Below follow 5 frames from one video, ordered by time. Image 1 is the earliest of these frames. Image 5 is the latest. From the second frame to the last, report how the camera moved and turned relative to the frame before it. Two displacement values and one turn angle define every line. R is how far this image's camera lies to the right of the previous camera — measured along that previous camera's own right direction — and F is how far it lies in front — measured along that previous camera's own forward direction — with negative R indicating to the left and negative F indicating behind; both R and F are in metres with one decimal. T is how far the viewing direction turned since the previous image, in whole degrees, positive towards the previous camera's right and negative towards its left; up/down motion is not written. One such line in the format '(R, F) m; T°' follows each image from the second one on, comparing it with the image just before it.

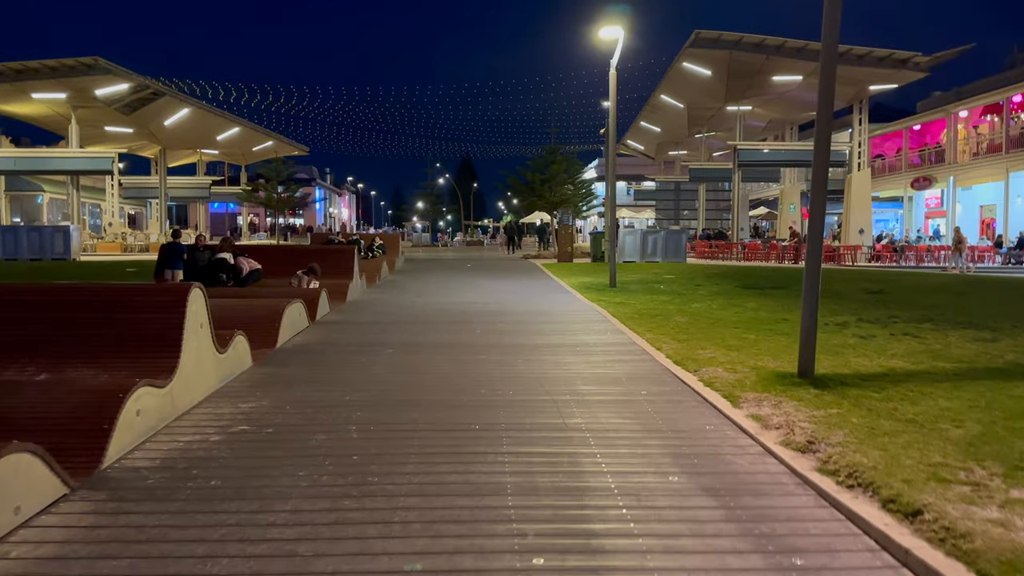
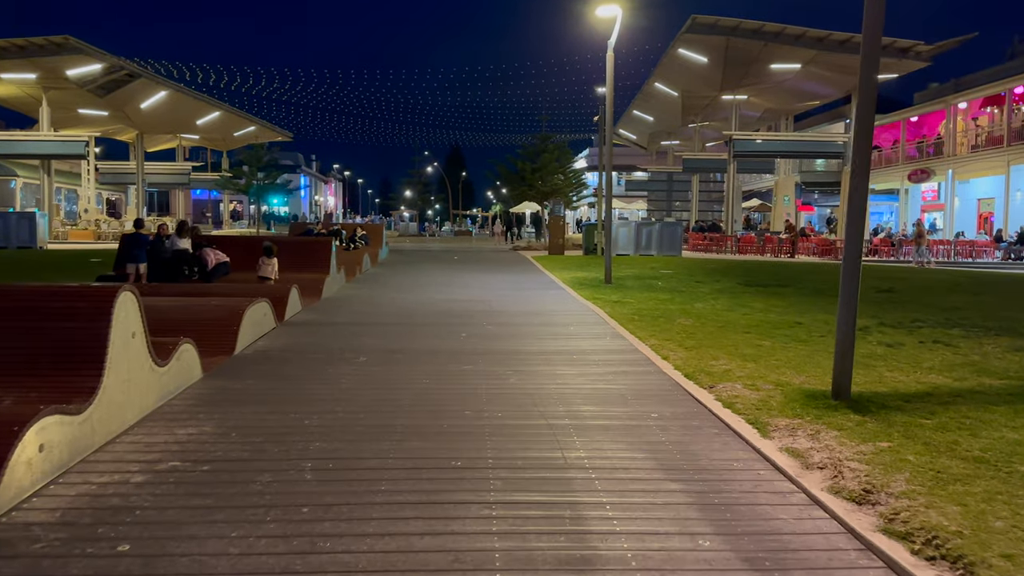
(0.0, +1.0) m; +1°
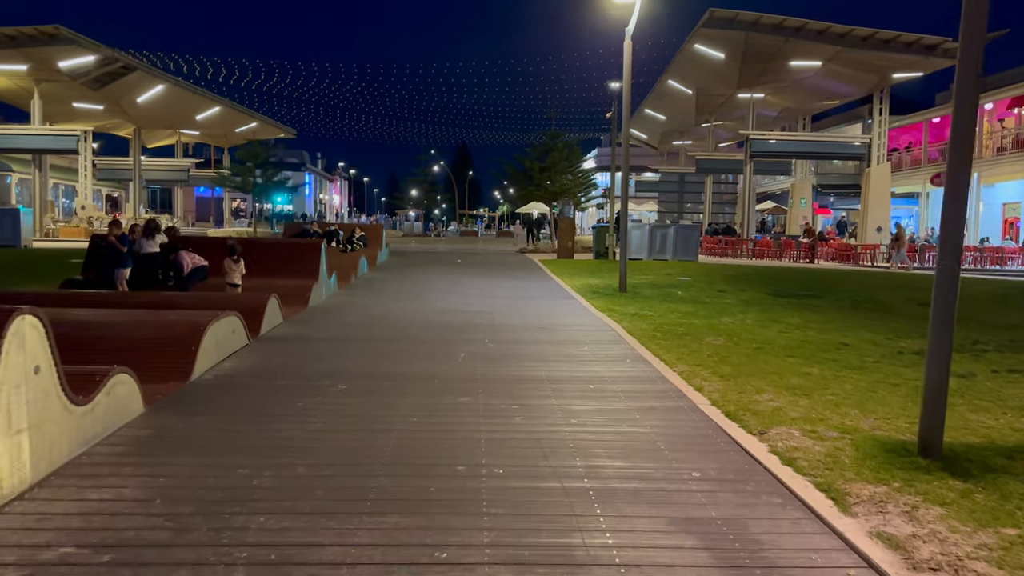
(0.0, +1.3) m; 0°
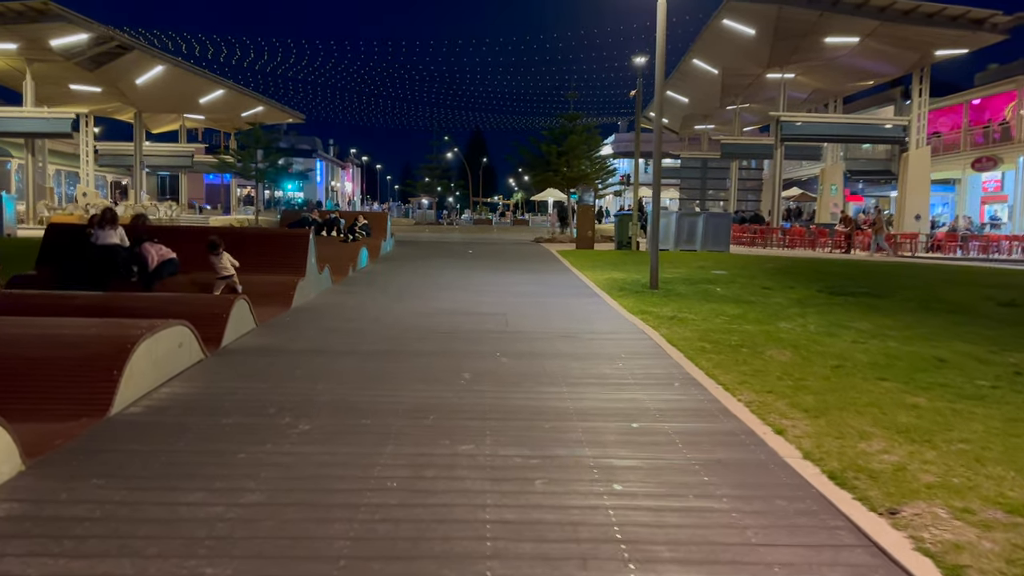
(0.0, +1.7) m; -1°
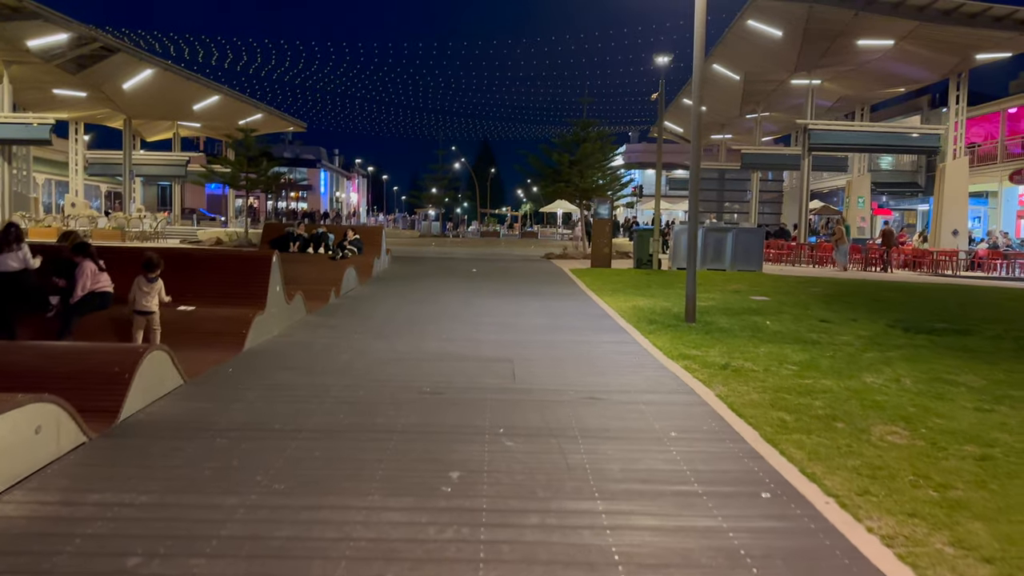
(0.0, +2.1) m; -1°
